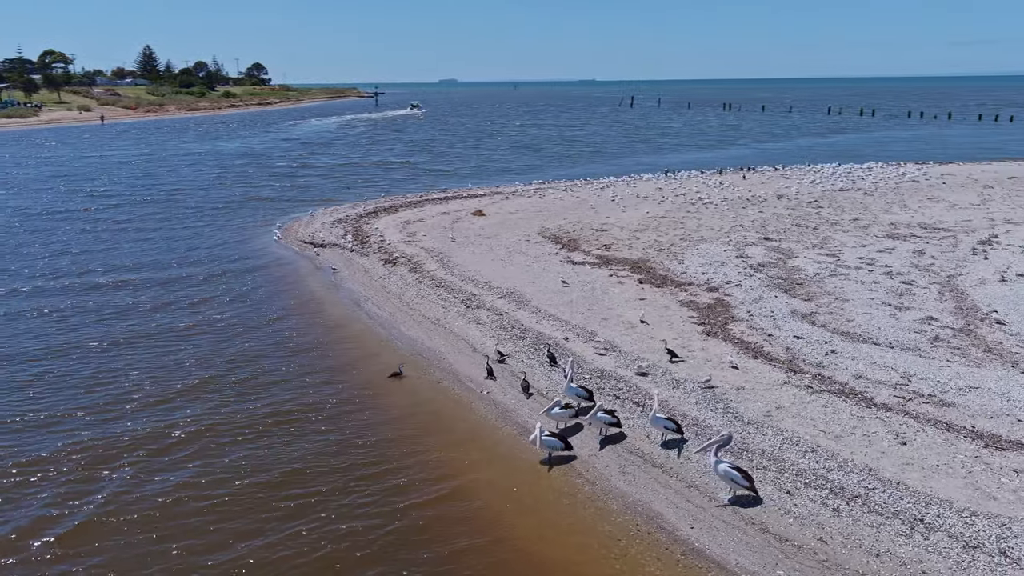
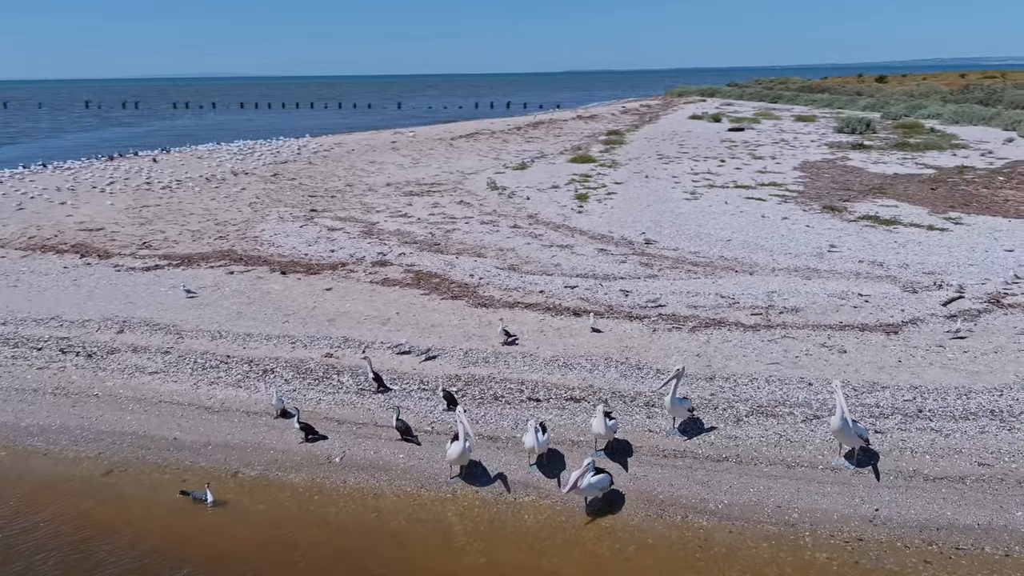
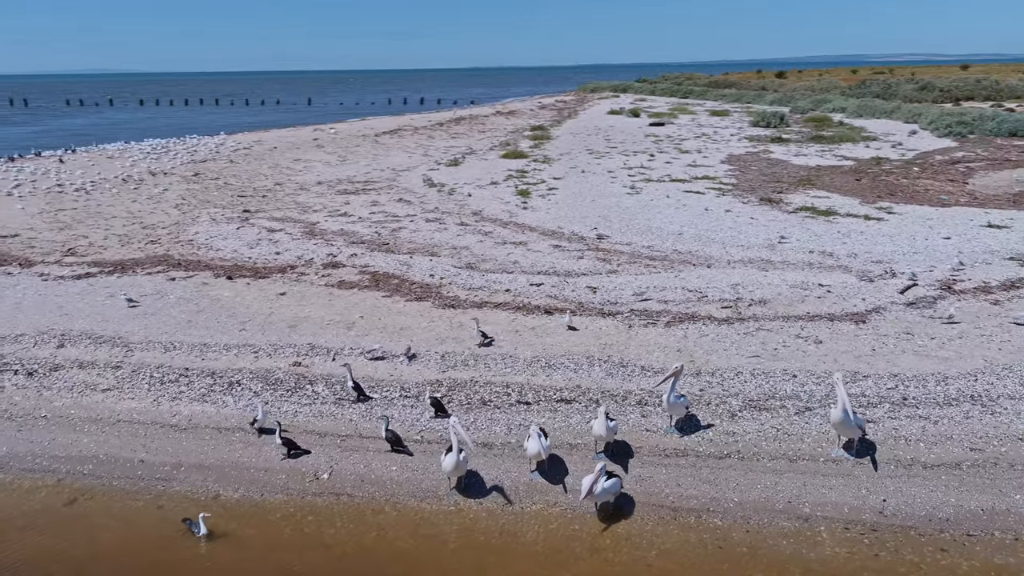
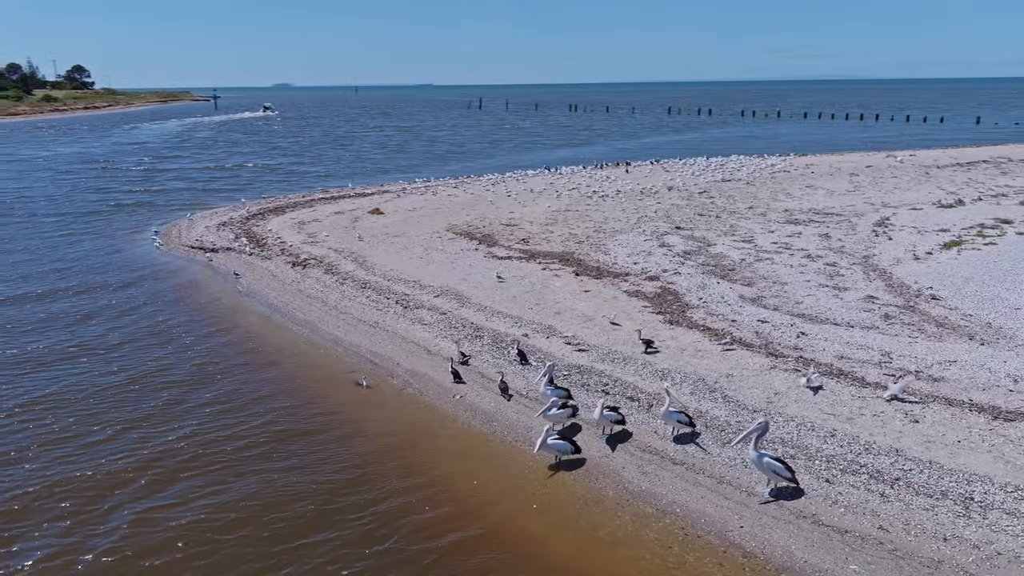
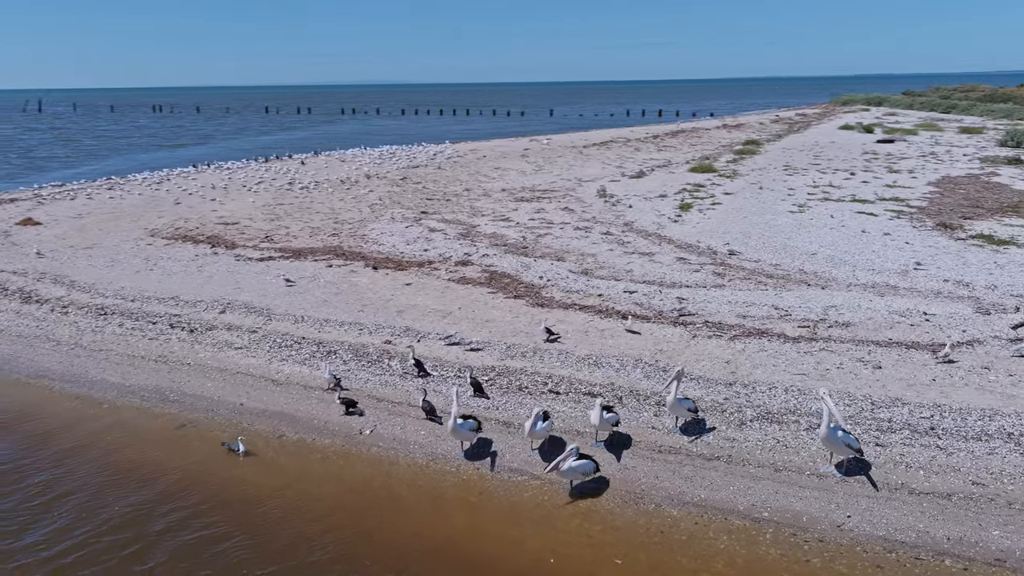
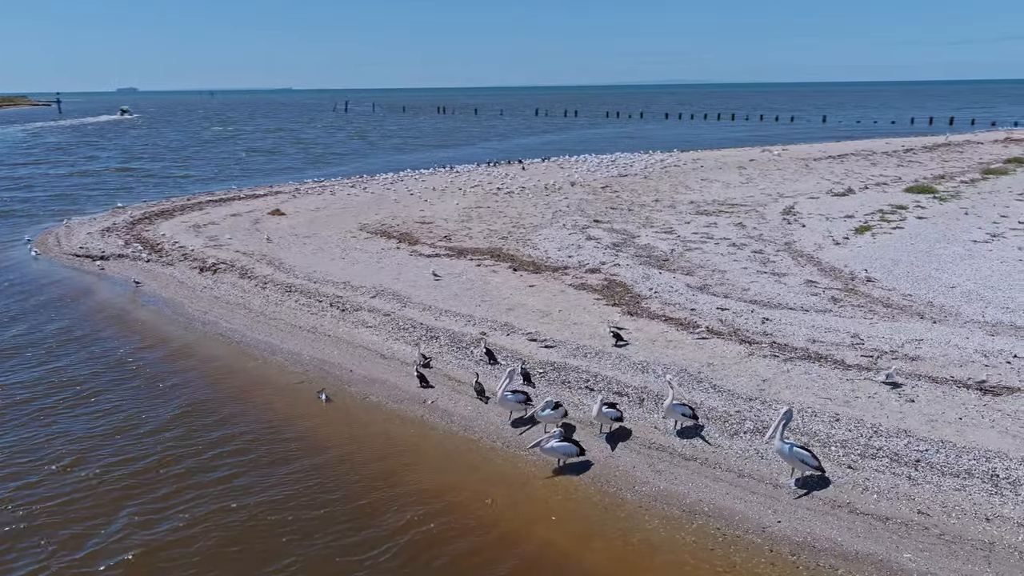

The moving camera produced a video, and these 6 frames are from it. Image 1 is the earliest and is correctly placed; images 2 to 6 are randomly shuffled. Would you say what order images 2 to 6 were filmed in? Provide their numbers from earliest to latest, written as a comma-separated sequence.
4, 6, 5, 2, 3
